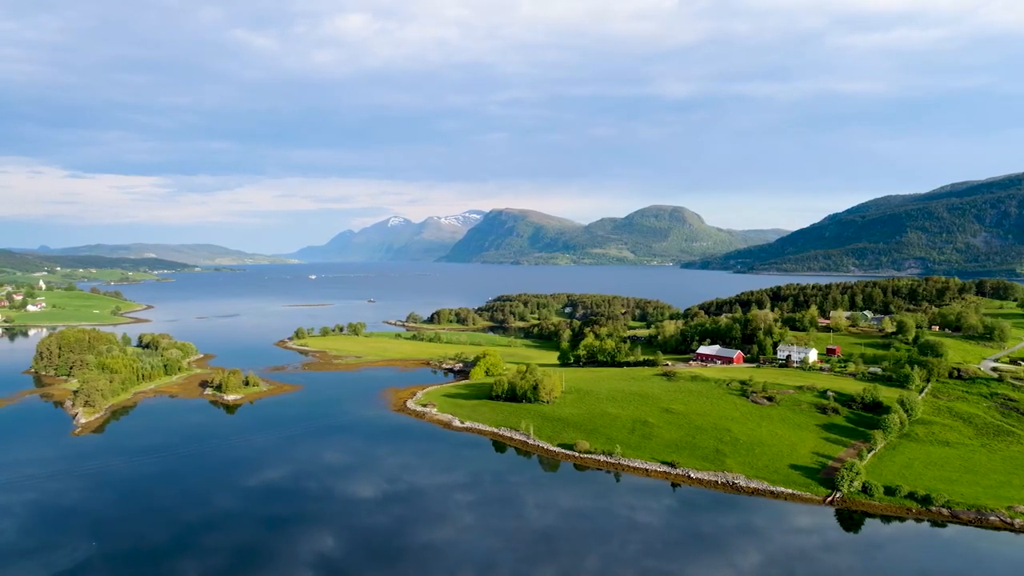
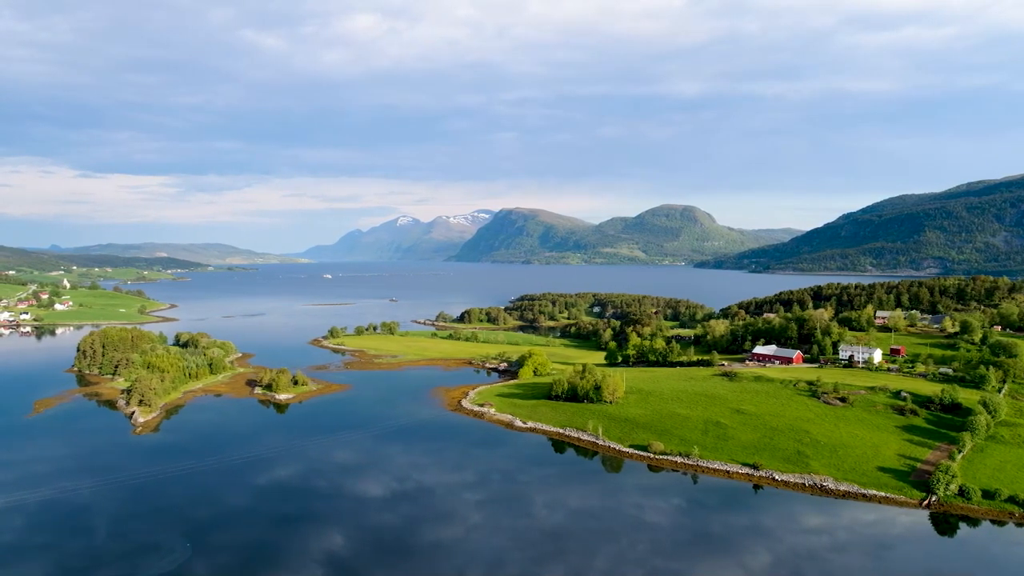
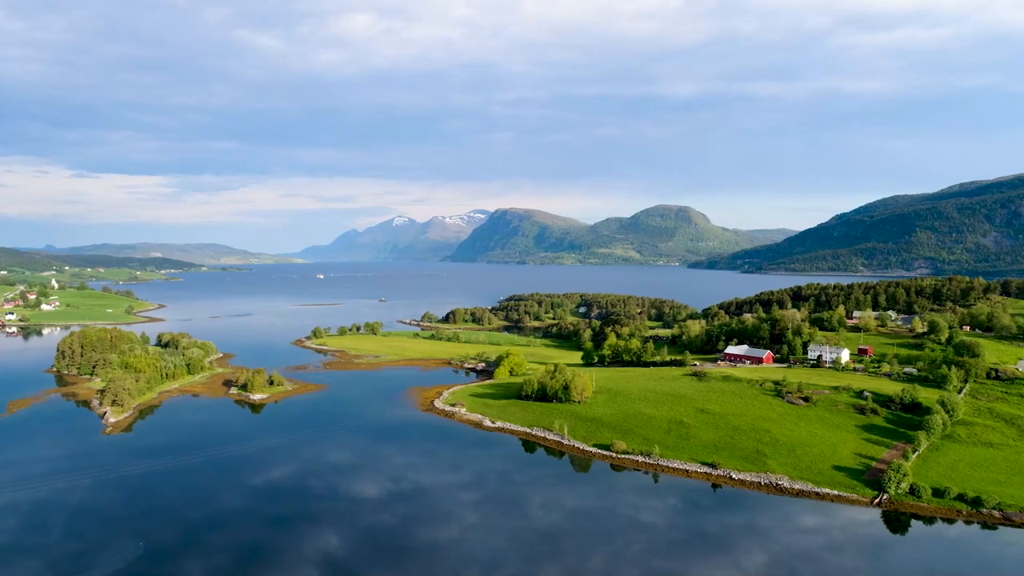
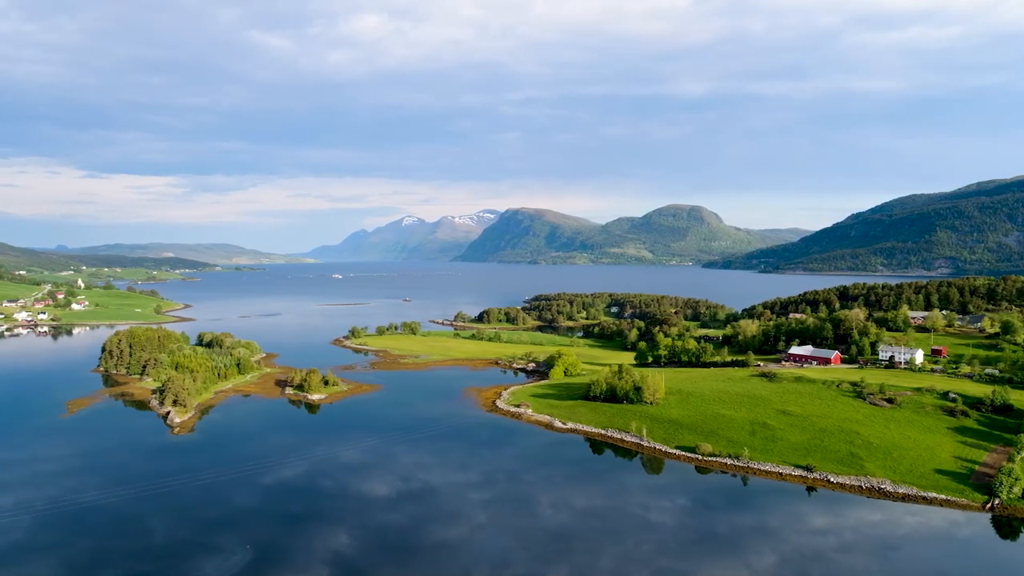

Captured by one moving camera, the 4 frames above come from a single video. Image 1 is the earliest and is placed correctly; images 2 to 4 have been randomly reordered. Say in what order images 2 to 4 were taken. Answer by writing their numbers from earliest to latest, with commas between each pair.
3, 2, 4
